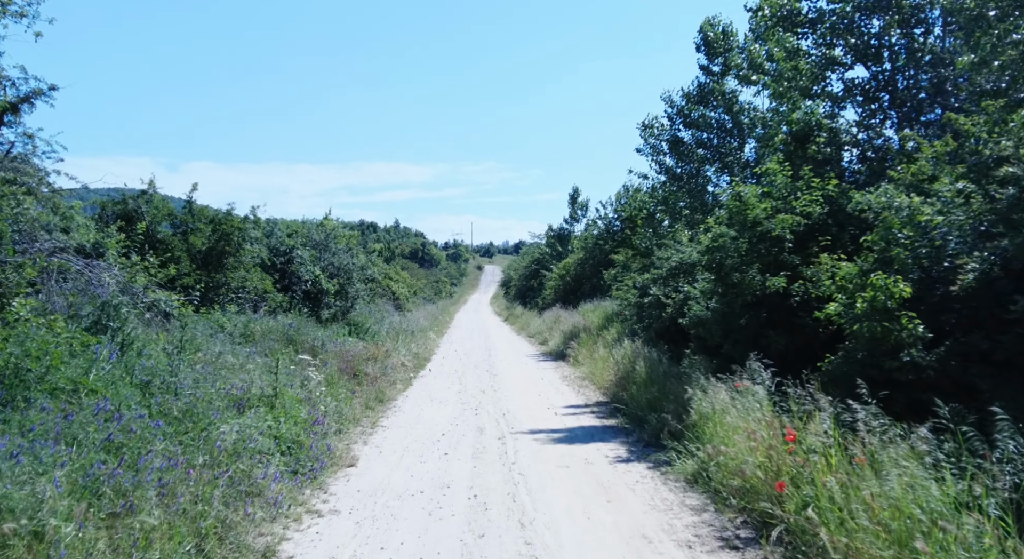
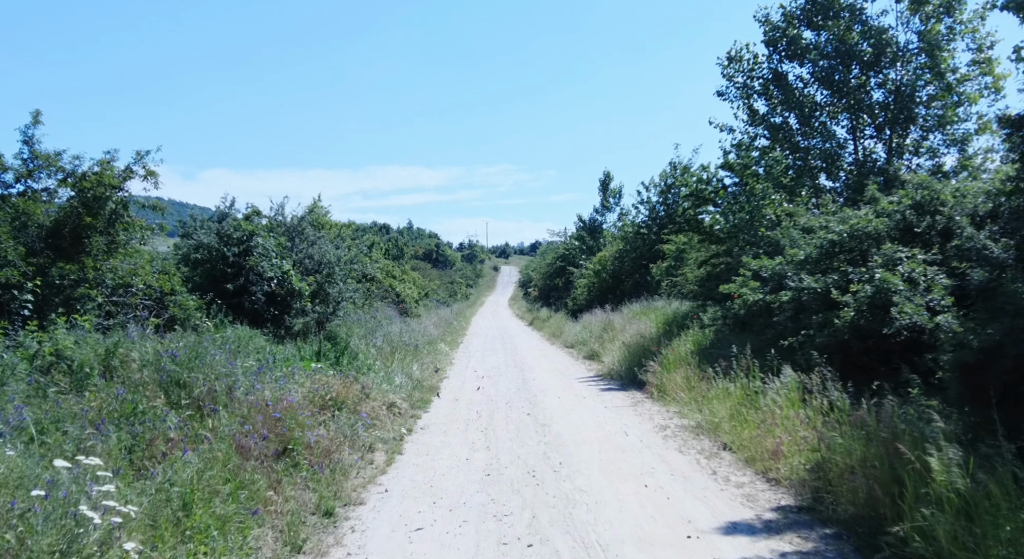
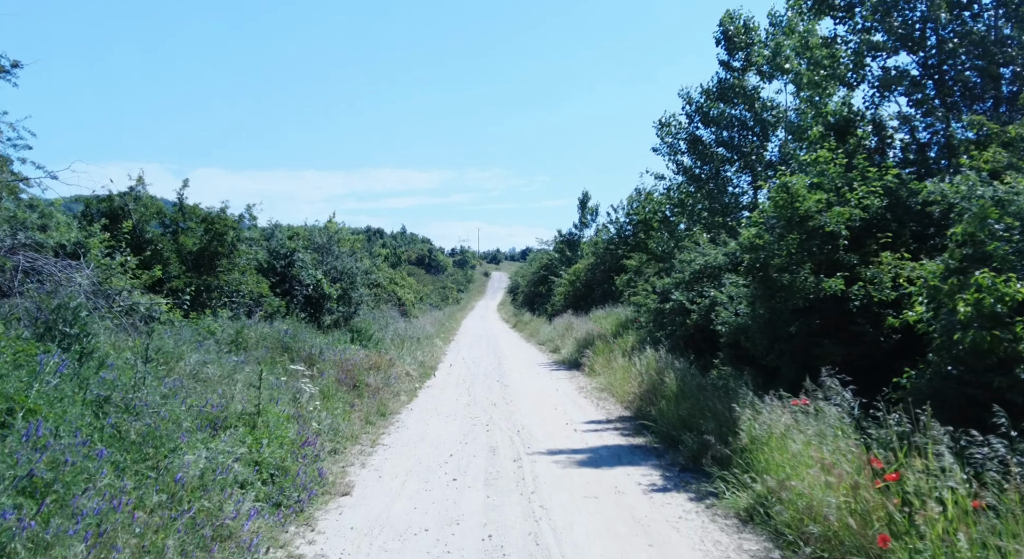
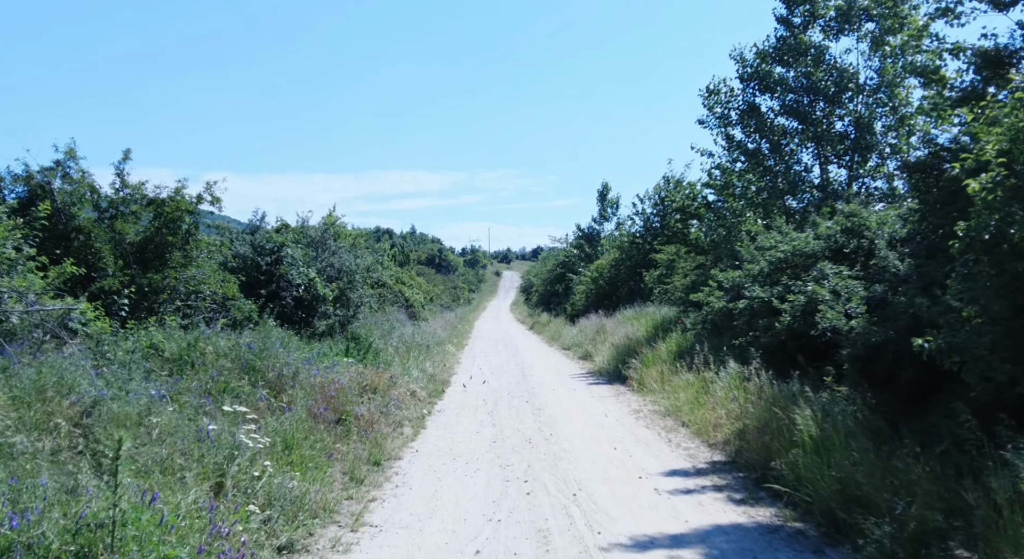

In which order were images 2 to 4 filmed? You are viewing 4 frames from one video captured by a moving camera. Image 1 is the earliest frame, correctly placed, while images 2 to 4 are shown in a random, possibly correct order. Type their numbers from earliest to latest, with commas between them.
3, 4, 2
